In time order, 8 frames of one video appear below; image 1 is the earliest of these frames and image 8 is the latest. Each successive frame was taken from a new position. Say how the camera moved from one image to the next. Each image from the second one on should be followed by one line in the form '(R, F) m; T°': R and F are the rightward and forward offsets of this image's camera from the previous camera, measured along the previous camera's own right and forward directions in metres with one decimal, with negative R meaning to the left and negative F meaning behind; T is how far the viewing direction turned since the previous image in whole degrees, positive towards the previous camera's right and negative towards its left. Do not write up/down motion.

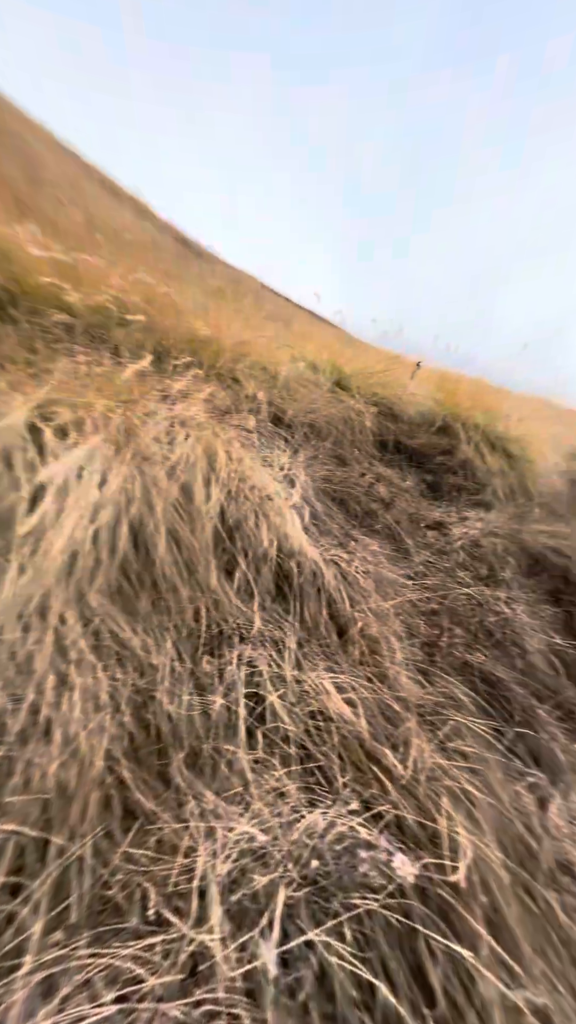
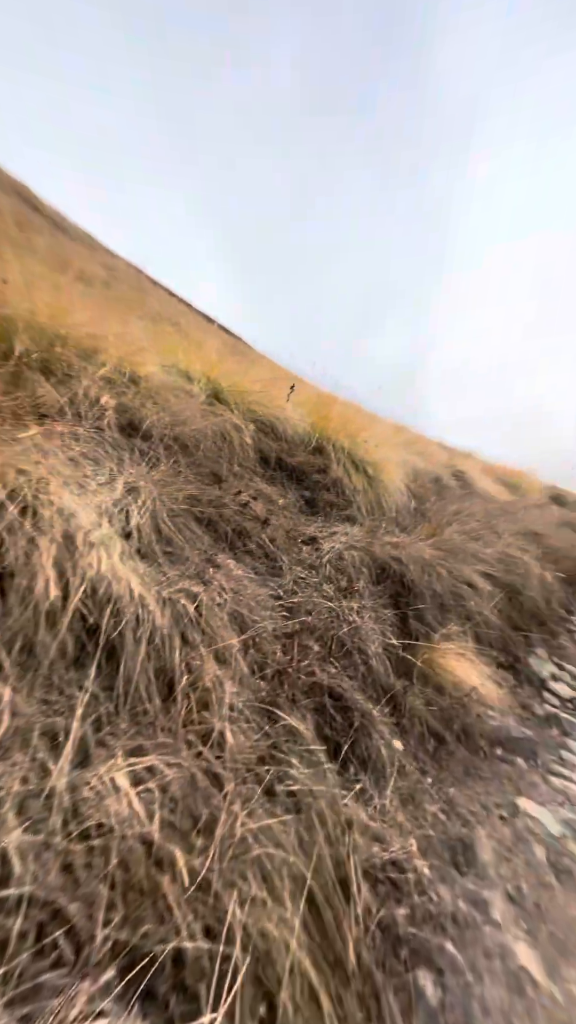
(+0.1, 0.0) m; +20°
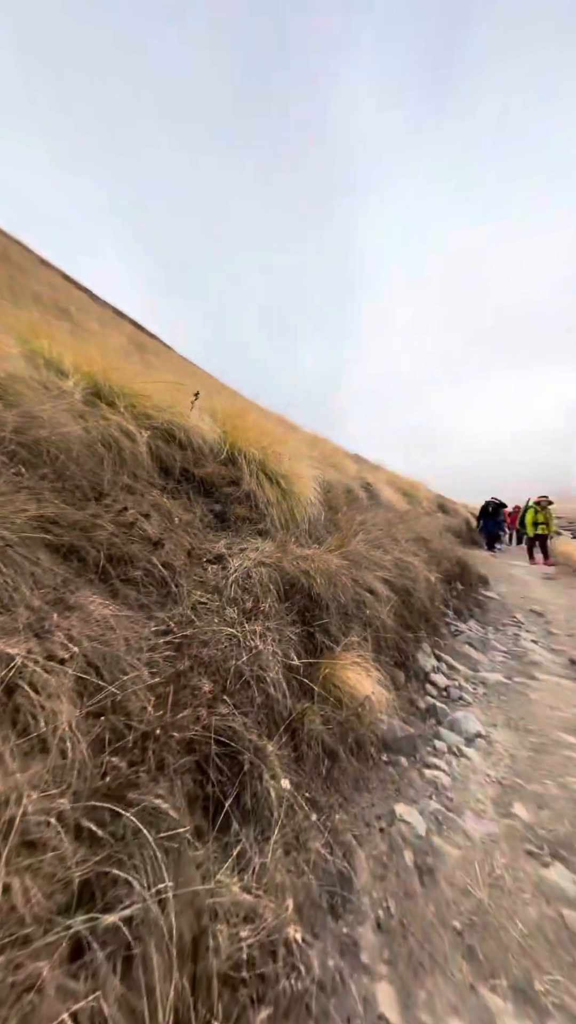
(+0.1, +0.1) m; +14°
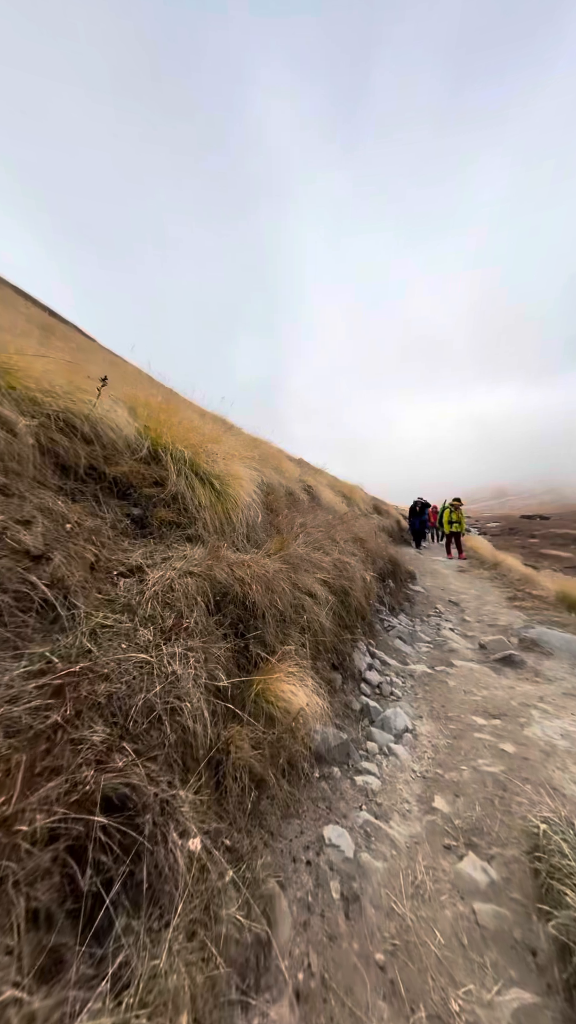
(+0.1, +0.1) m; +10°
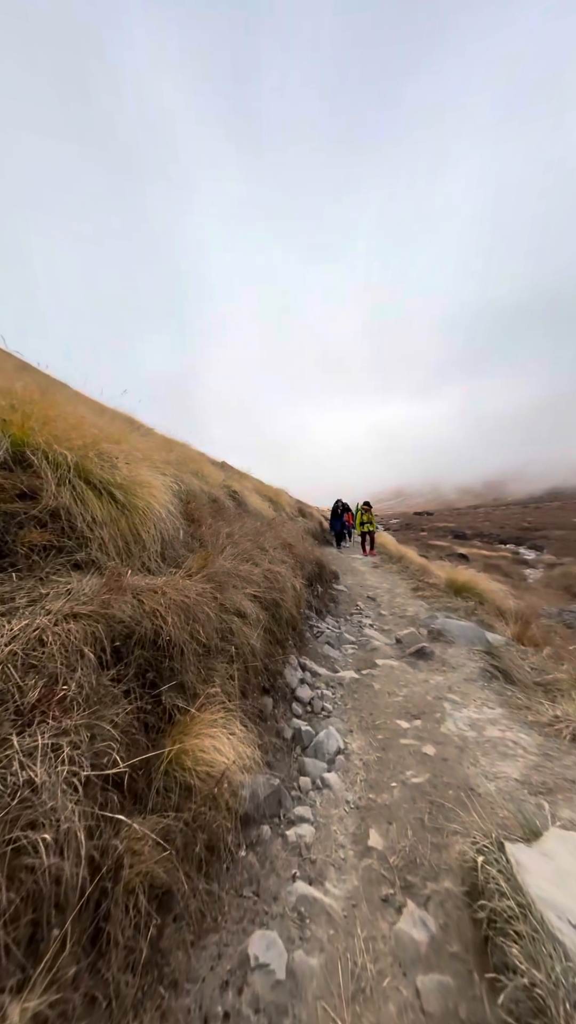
(+0.1, +0.3) m; +13°
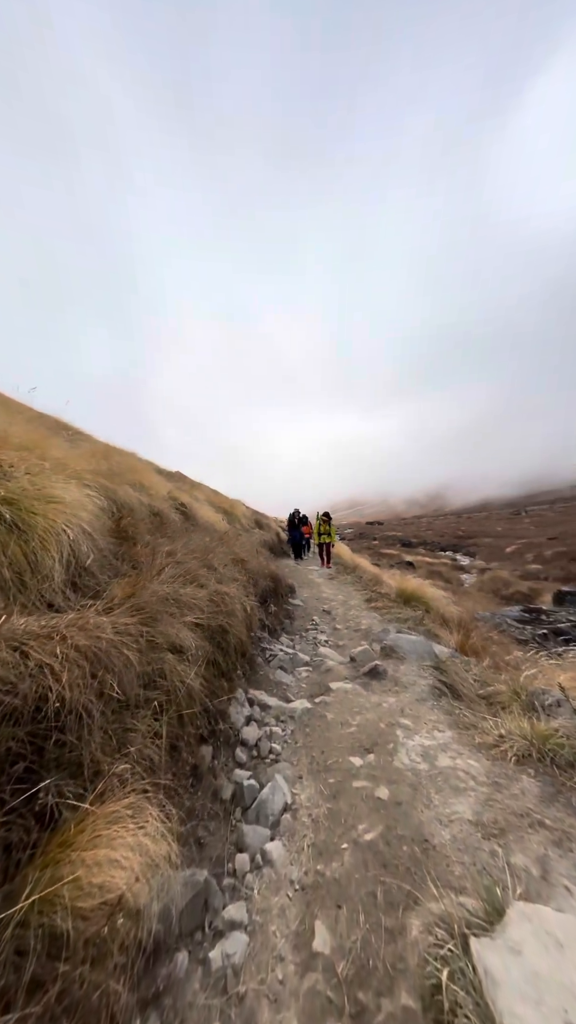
(+0.2, +0.3) m; +8°
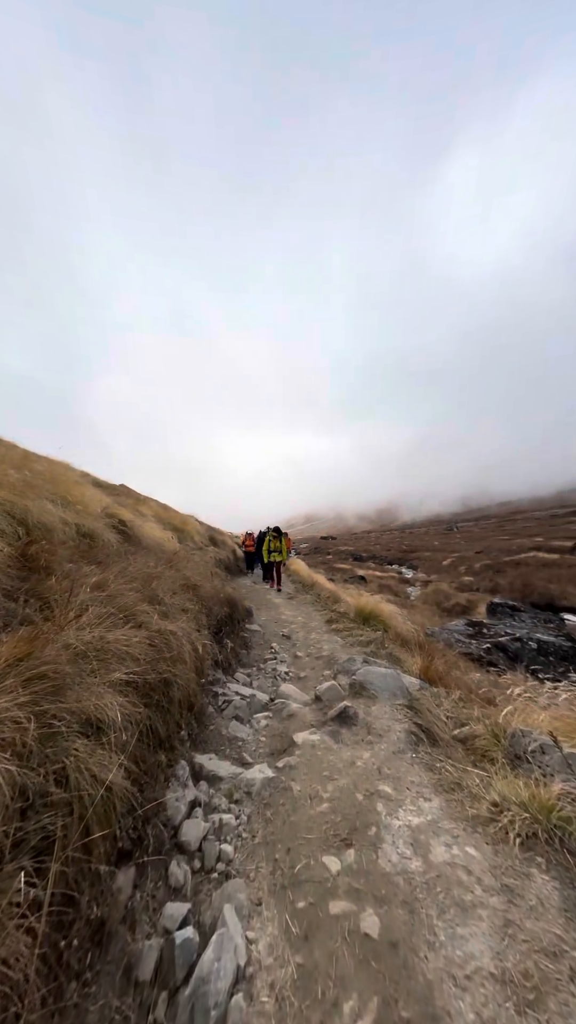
(0.0, +0.7) m; +7°
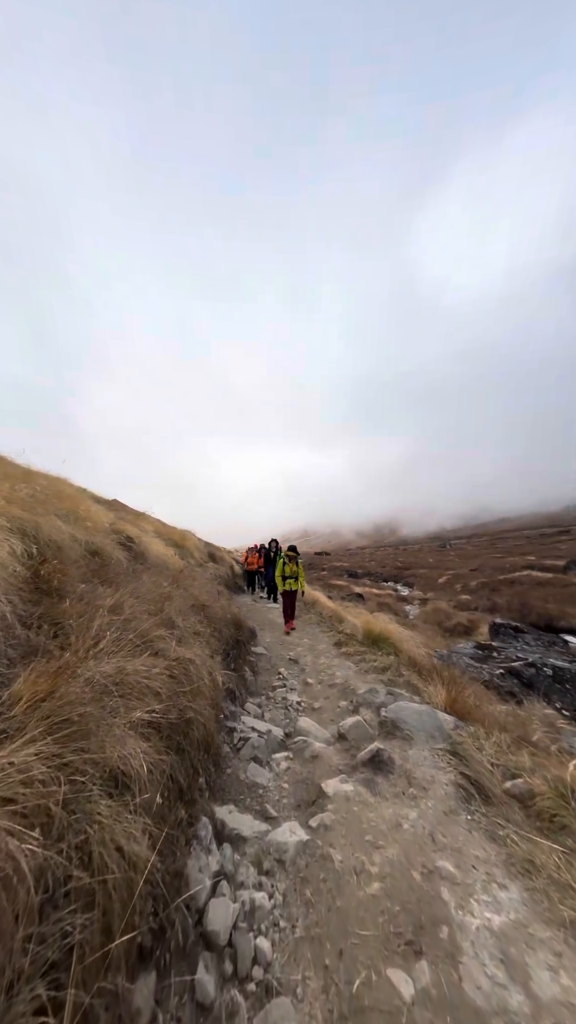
(-0.5, +0.5) m; -2°
